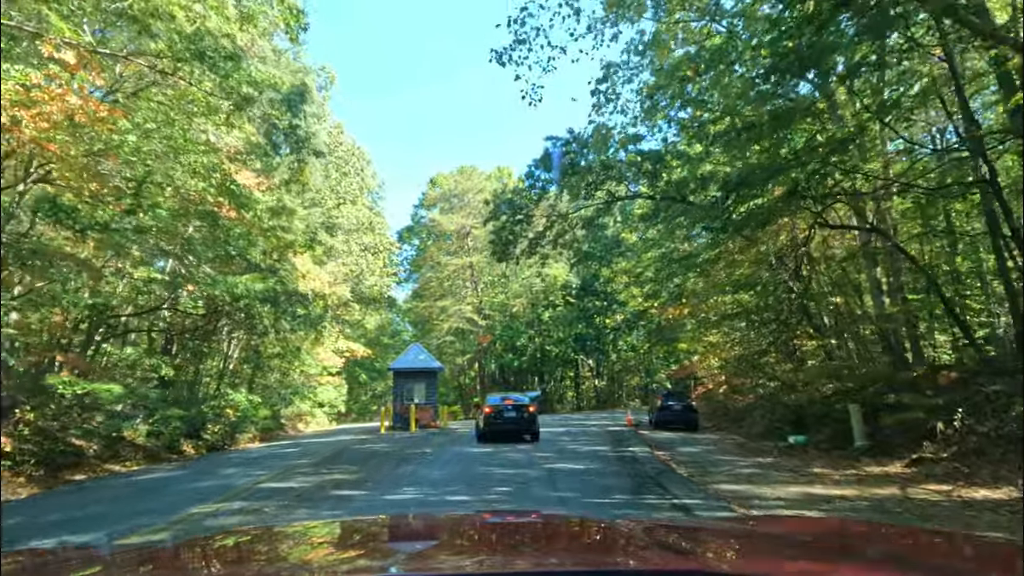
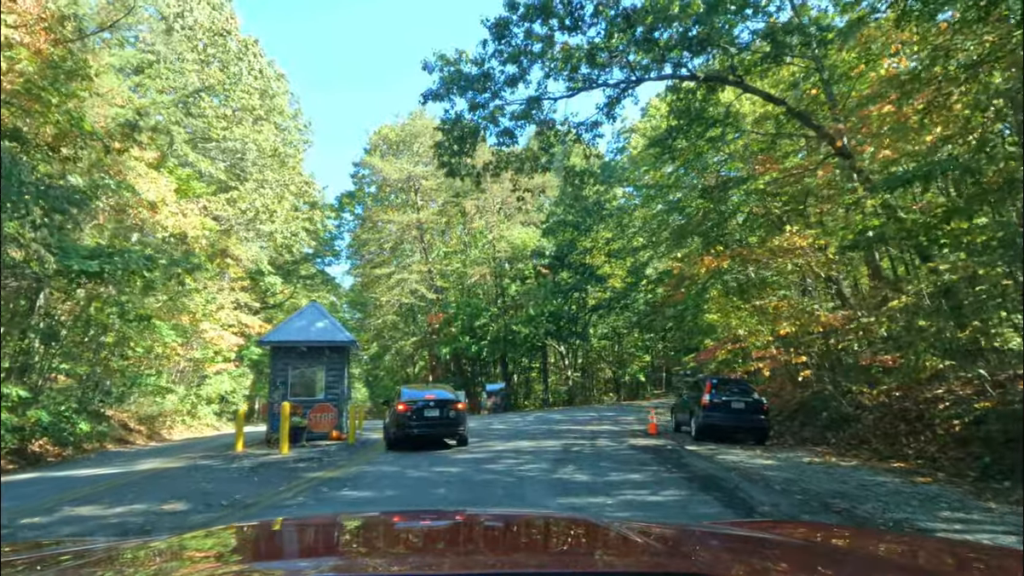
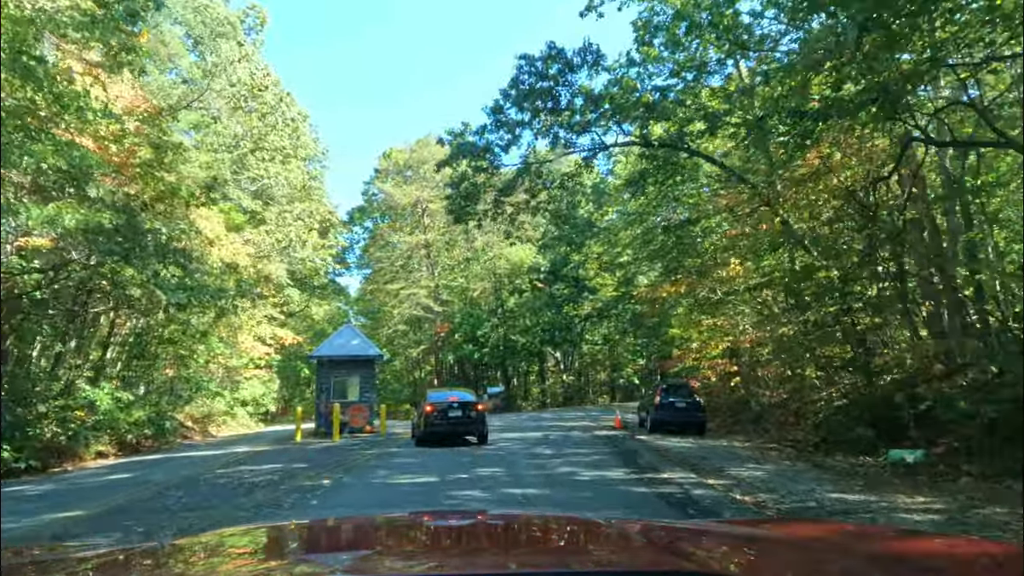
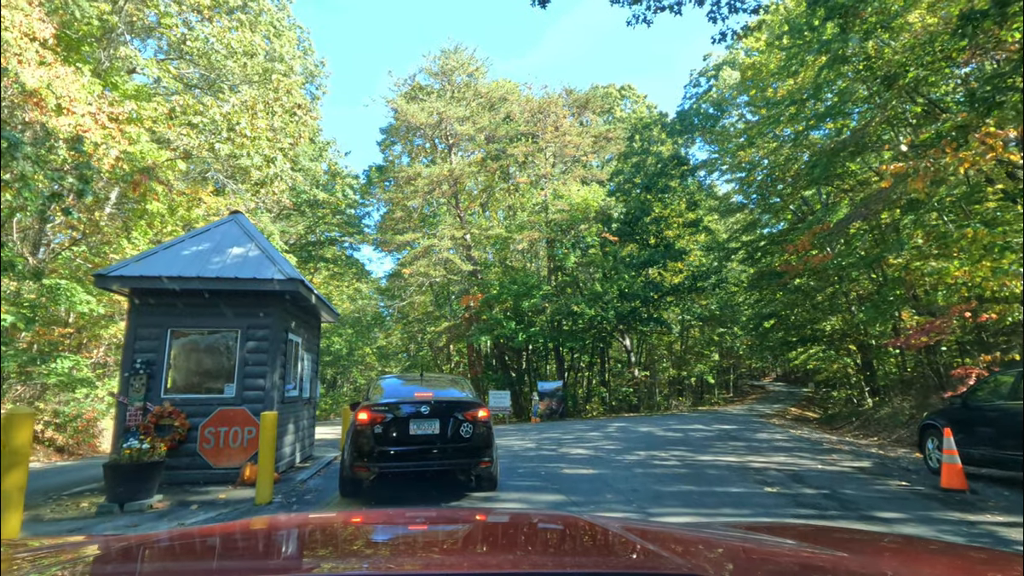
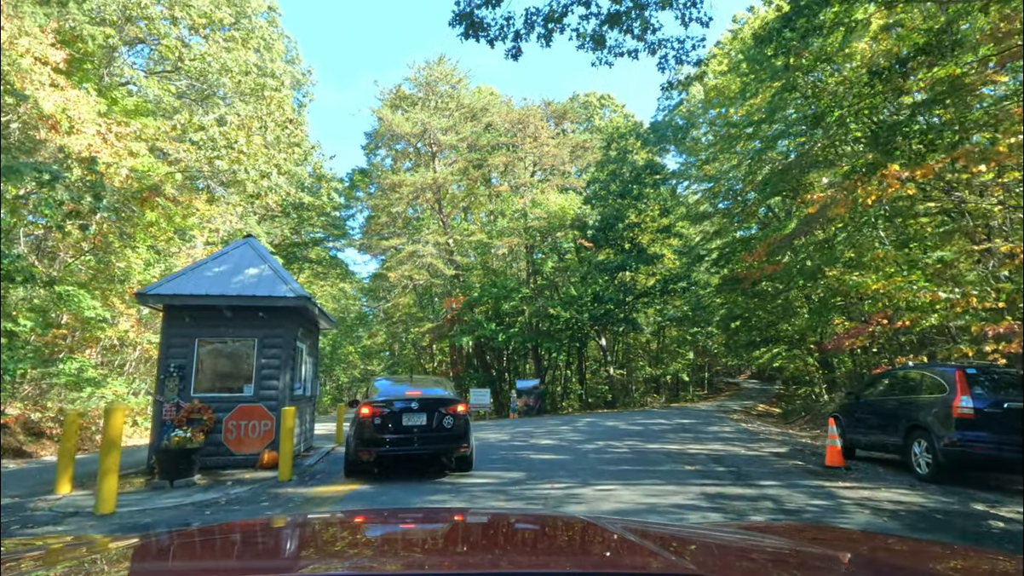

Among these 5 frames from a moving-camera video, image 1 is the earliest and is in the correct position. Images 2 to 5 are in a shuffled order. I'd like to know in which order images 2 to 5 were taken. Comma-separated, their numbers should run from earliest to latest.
3, 2, 5, 4
